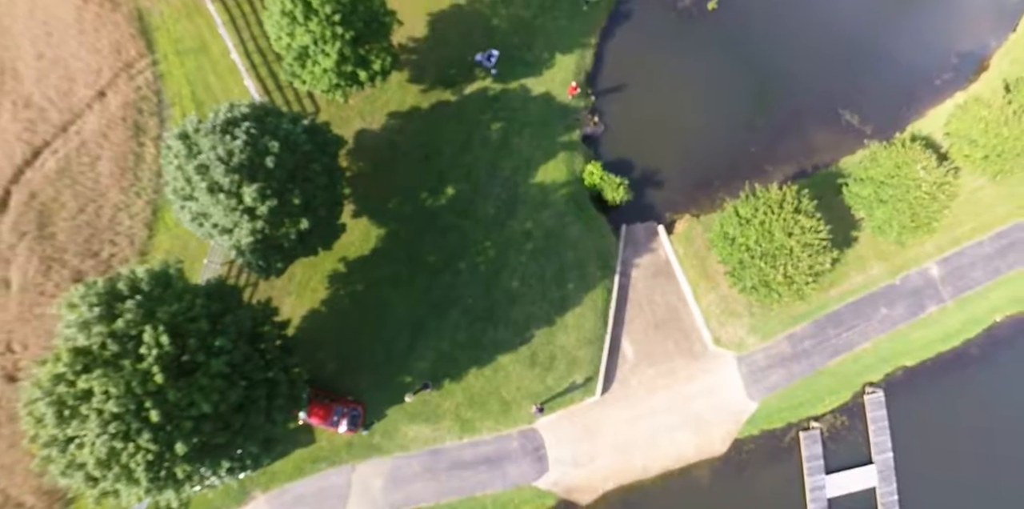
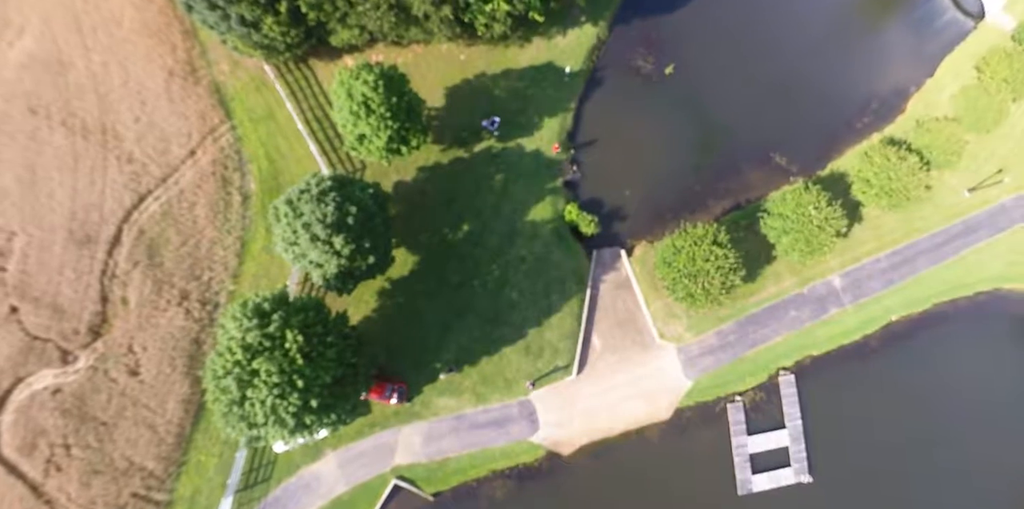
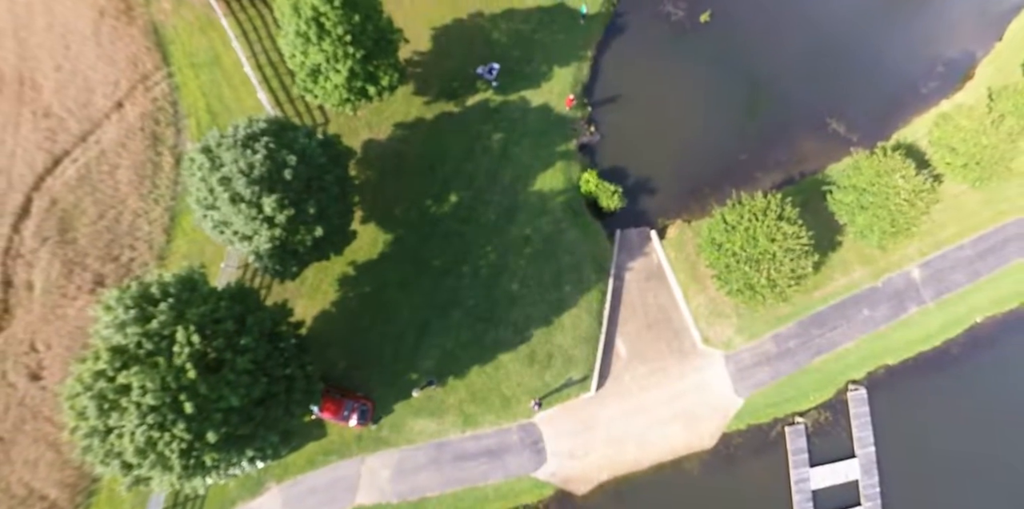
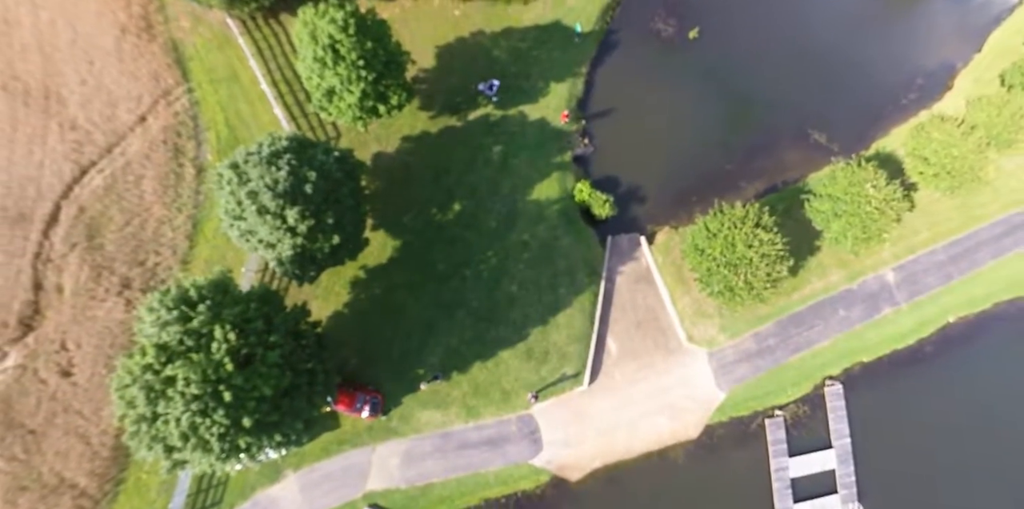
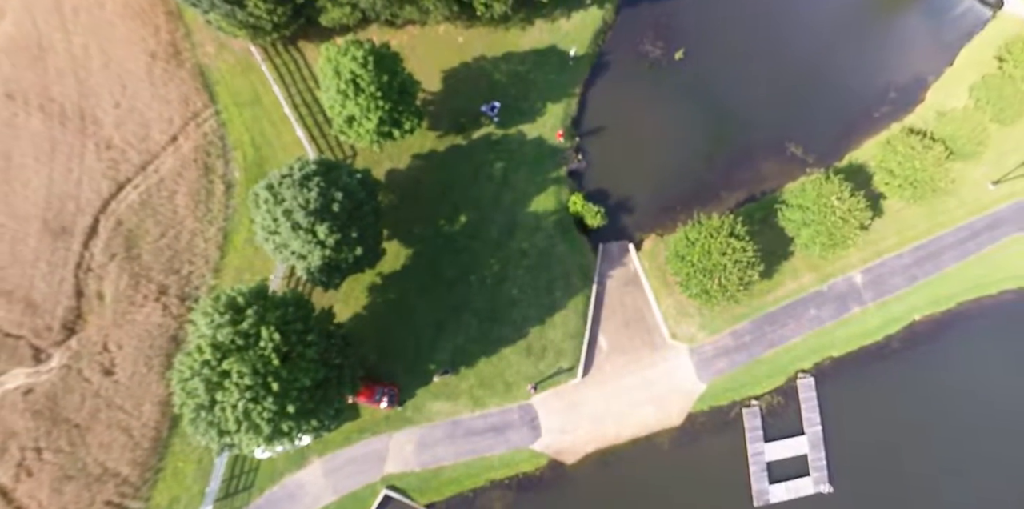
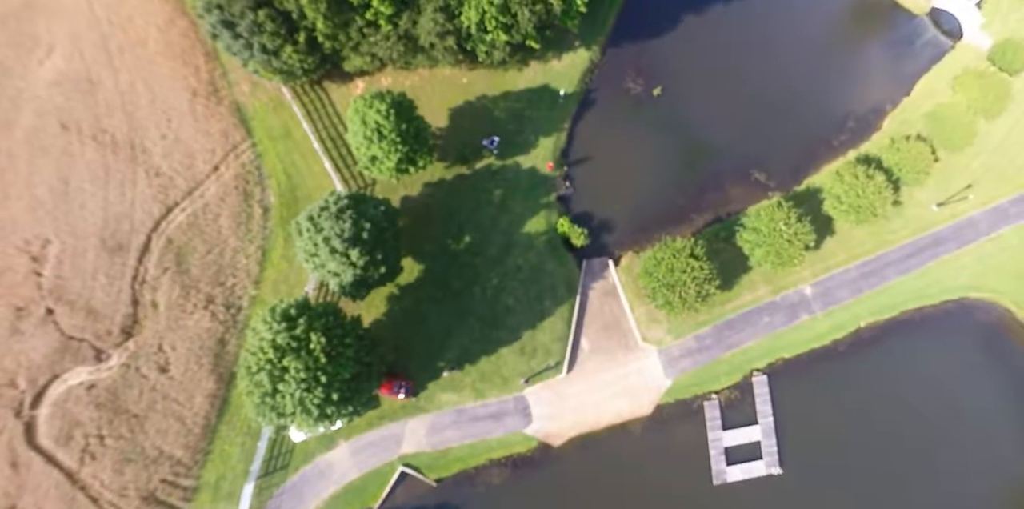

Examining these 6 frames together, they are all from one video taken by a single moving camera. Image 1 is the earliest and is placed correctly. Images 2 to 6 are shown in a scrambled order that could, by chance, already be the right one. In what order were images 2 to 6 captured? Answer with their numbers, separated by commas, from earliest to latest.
3, 4, 5, 2, 6
